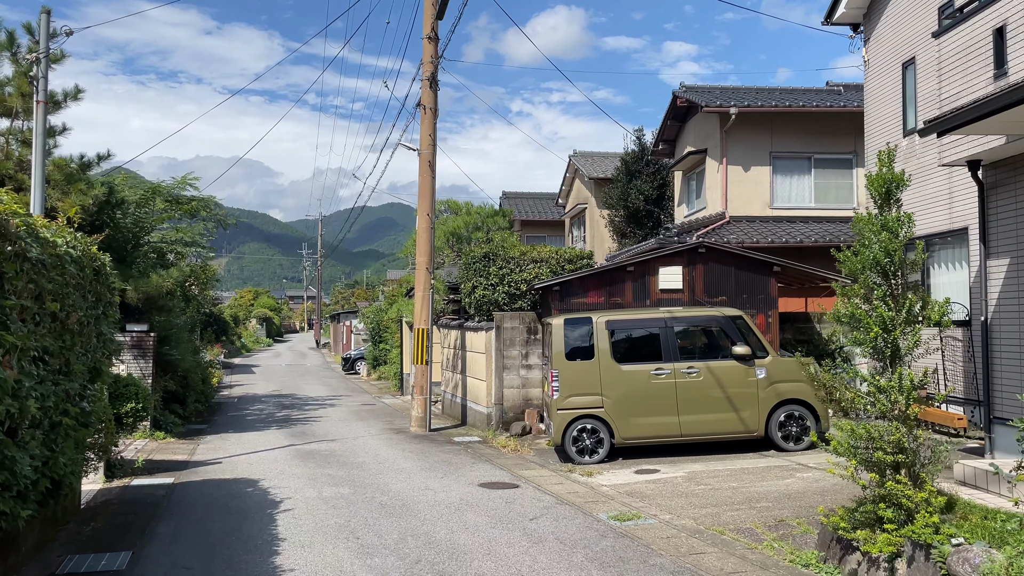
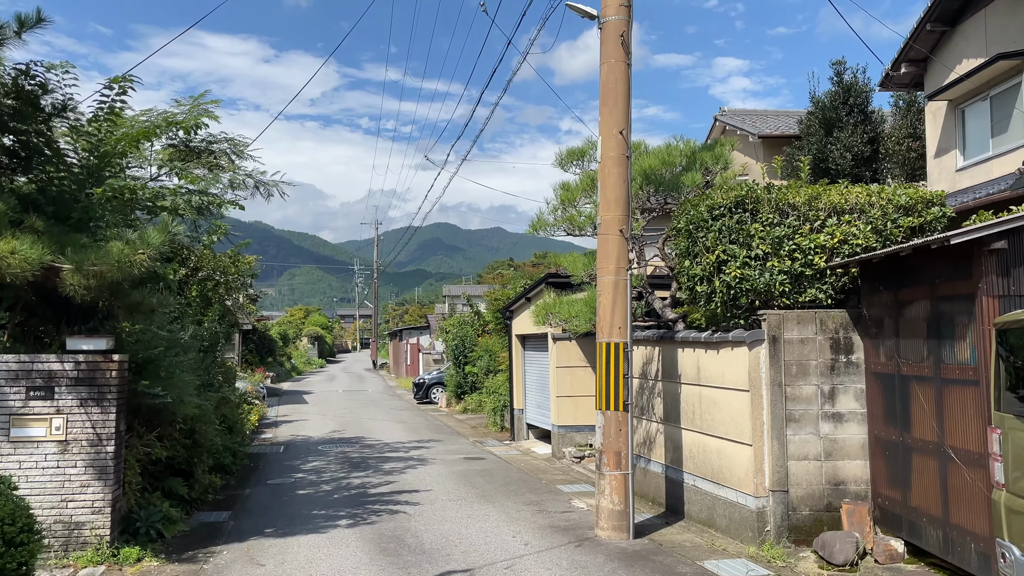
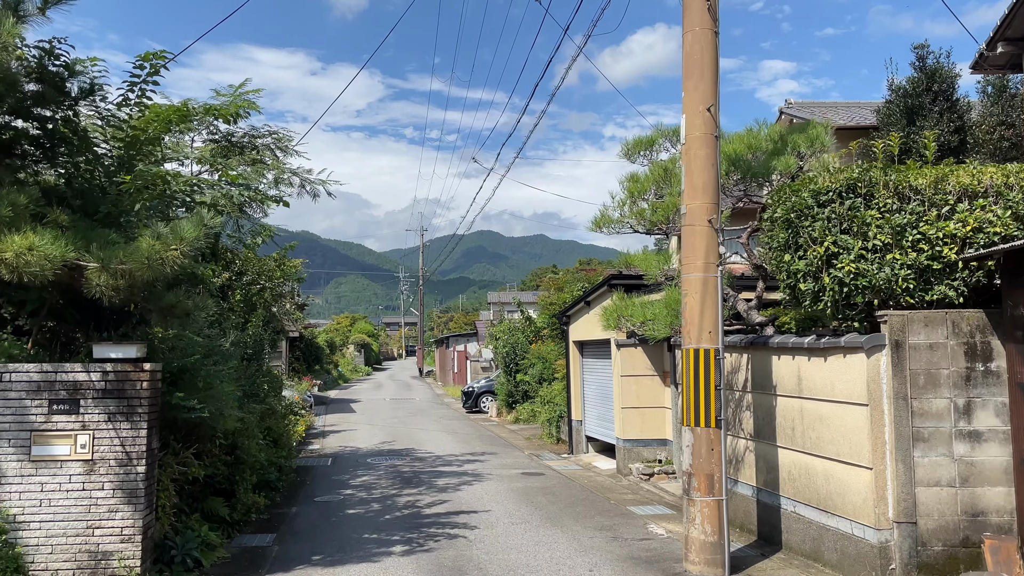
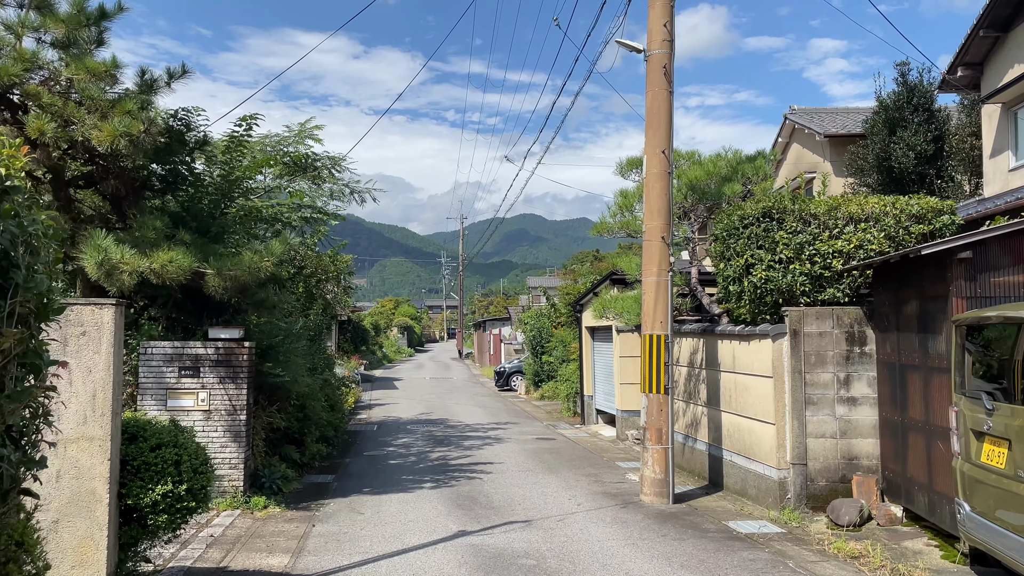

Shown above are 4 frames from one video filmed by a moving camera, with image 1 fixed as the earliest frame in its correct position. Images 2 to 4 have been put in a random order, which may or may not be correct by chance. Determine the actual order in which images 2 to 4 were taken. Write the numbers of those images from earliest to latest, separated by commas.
4, 2, 3
